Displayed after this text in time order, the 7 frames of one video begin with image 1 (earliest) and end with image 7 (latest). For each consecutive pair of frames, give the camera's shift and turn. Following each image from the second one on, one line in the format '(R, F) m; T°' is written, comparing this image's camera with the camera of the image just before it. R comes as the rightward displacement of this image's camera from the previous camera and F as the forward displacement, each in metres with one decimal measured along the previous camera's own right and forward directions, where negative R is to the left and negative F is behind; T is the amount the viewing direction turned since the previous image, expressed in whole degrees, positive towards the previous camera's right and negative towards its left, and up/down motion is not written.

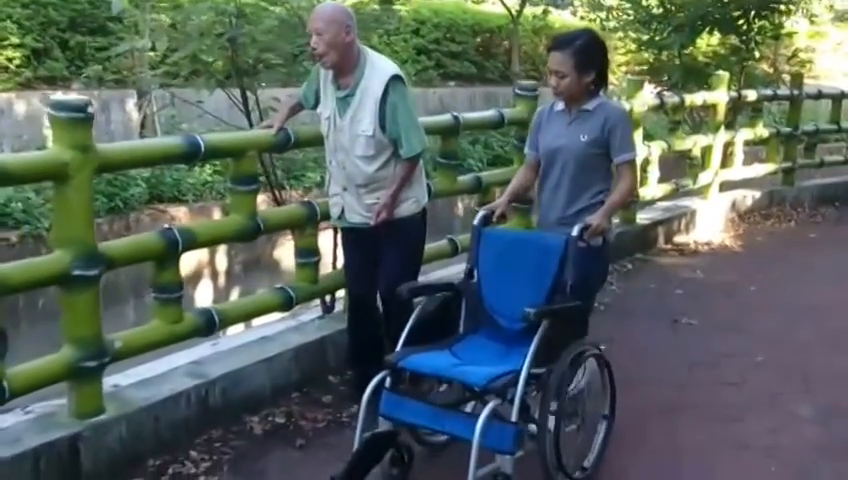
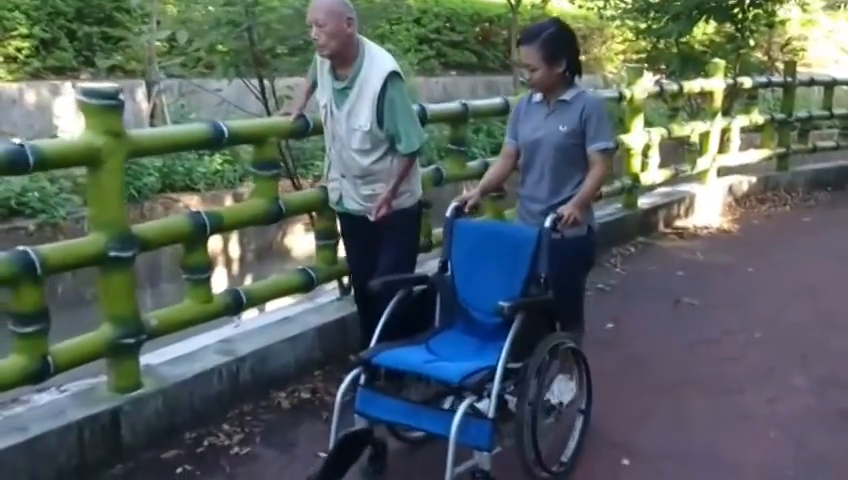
(-0.1, -0.2) m; 0°
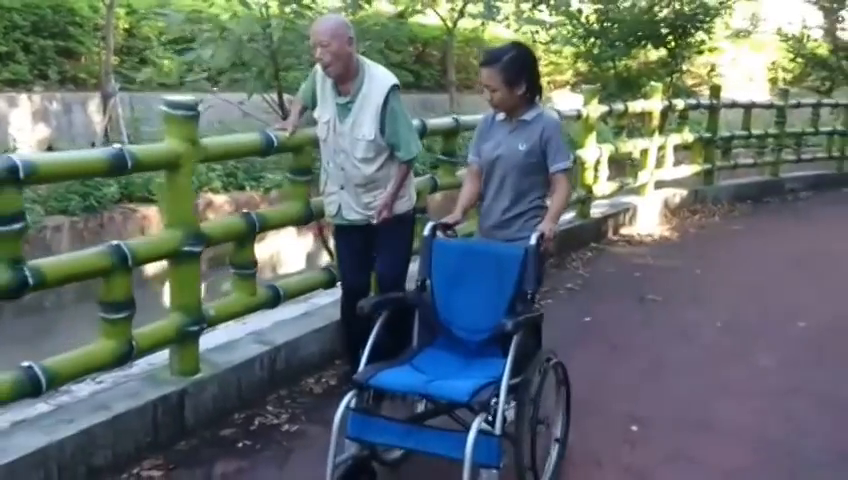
(-0.6, -0.4) m; +6°
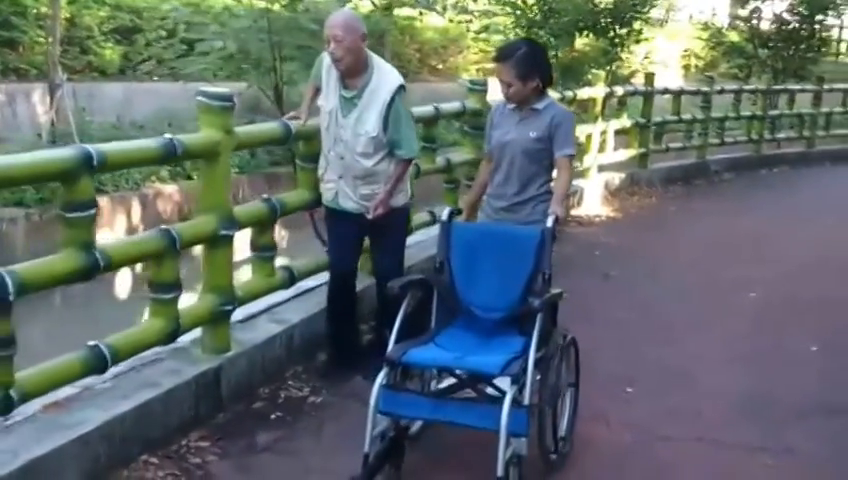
(-0.5, -0.3) m; +6°
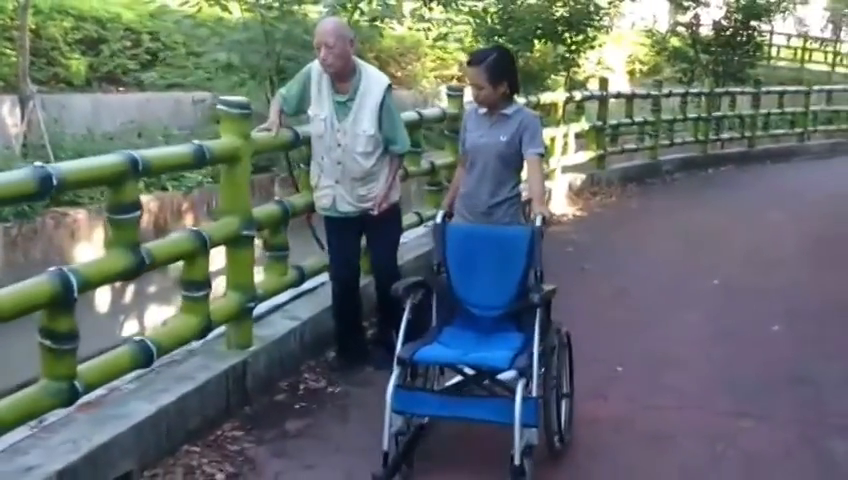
(-0.3, -0.3) m; +4°
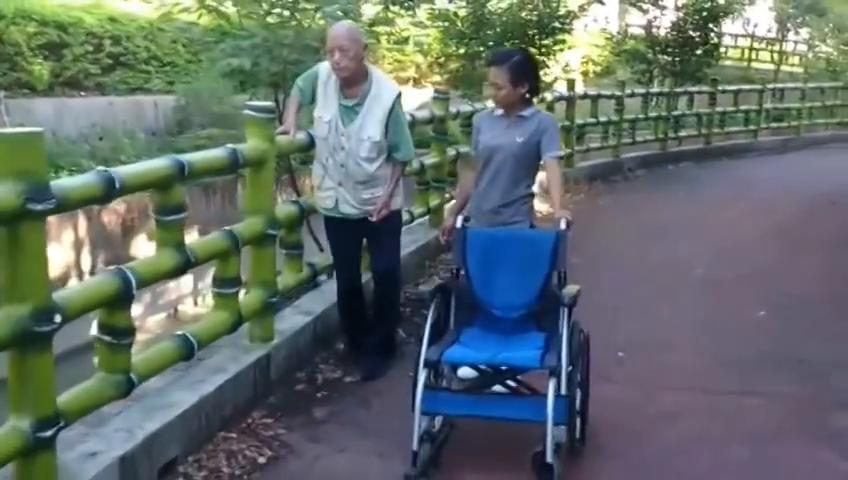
(-0.3, -0.2) m; +3°
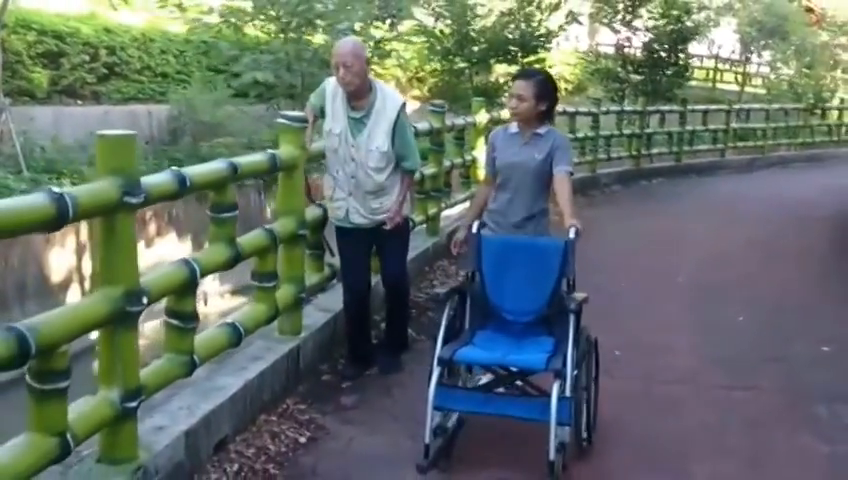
(-0.3, -0.4) m; +2°
